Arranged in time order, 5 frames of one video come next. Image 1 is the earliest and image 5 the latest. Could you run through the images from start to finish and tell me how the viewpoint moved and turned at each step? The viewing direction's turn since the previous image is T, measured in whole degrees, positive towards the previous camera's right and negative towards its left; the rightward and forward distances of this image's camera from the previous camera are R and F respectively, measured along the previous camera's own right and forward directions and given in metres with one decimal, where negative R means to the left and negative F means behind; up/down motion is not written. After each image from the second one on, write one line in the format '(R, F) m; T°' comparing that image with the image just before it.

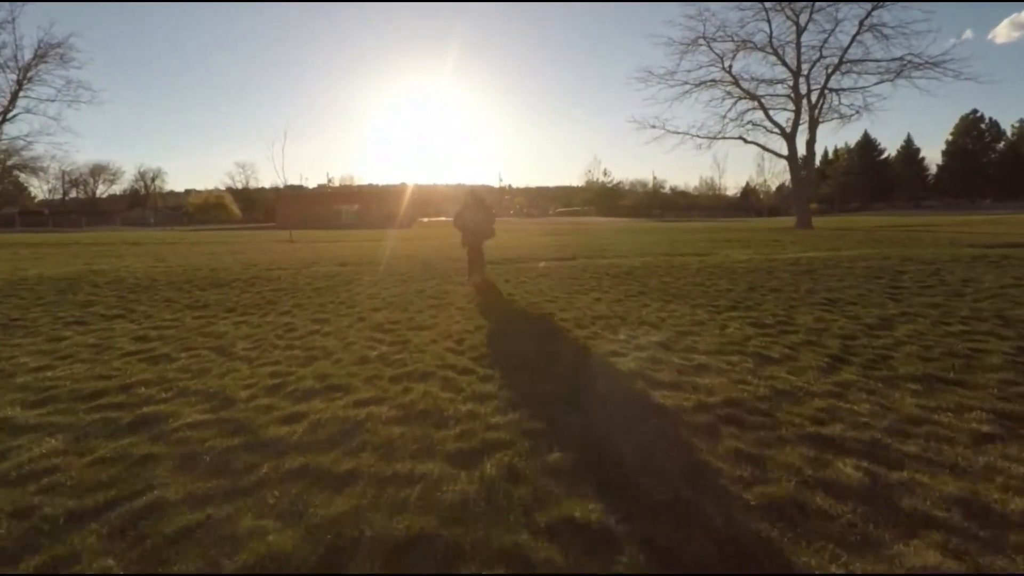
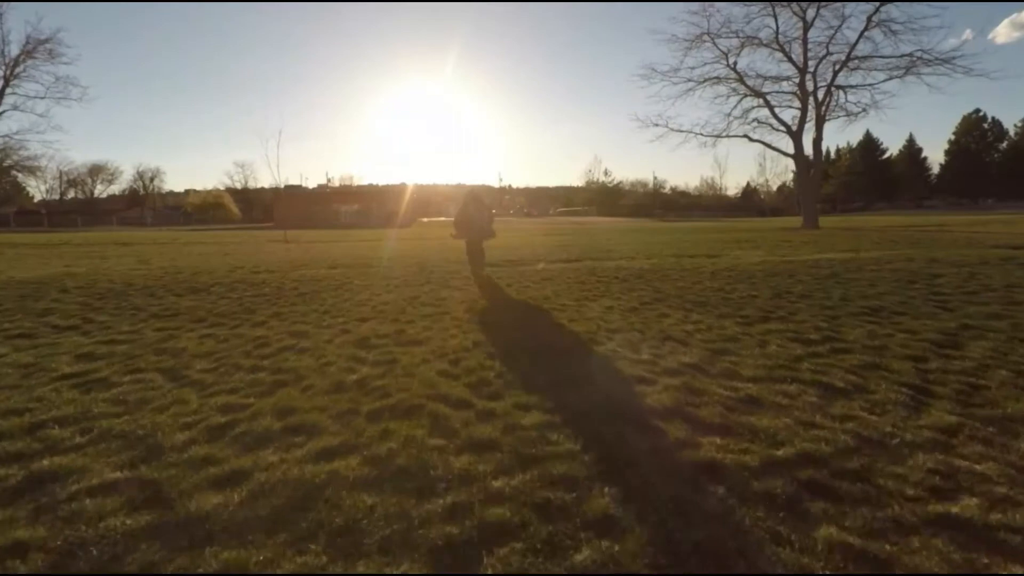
(0.0, +1.3) m; 0°
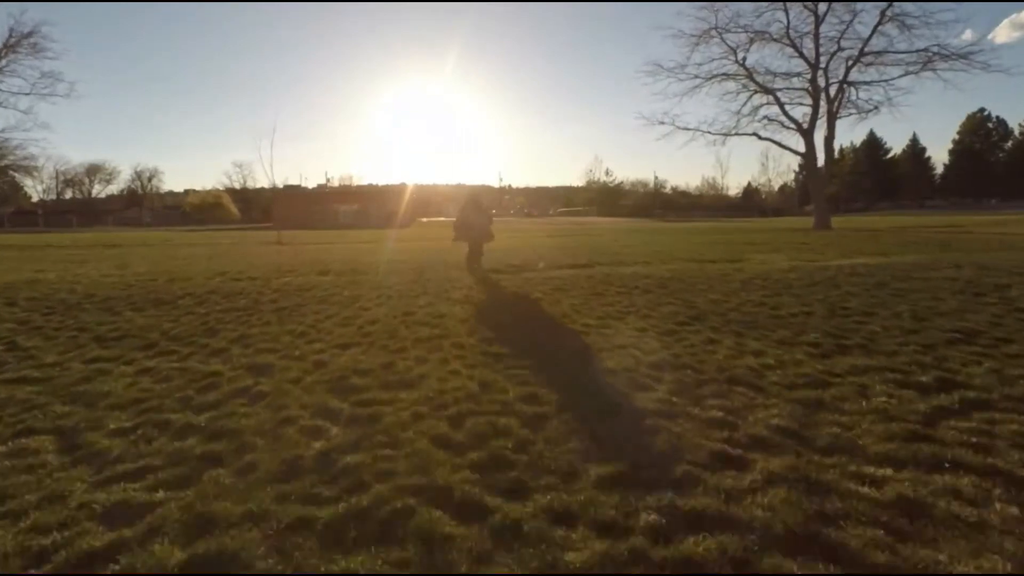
(-0.1, +2.0) m; 0°
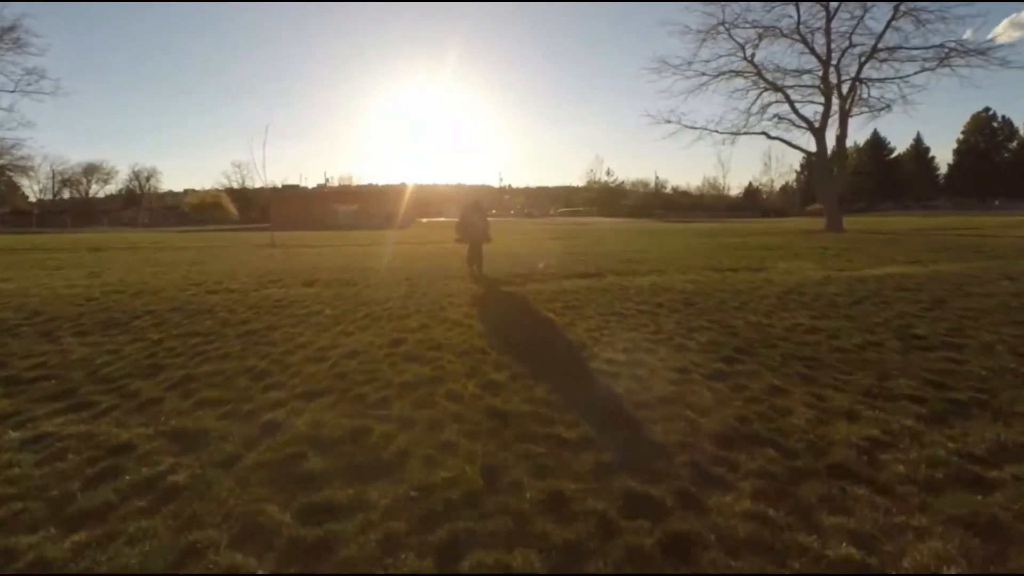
(-0.1, +2.0) m; 0°
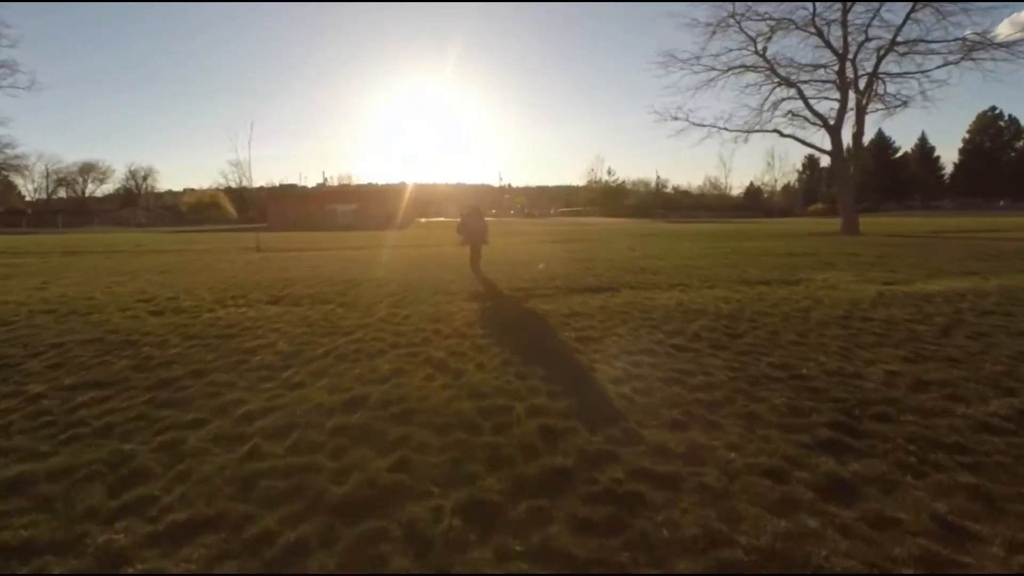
(0.0, +2.8) m; 0°
